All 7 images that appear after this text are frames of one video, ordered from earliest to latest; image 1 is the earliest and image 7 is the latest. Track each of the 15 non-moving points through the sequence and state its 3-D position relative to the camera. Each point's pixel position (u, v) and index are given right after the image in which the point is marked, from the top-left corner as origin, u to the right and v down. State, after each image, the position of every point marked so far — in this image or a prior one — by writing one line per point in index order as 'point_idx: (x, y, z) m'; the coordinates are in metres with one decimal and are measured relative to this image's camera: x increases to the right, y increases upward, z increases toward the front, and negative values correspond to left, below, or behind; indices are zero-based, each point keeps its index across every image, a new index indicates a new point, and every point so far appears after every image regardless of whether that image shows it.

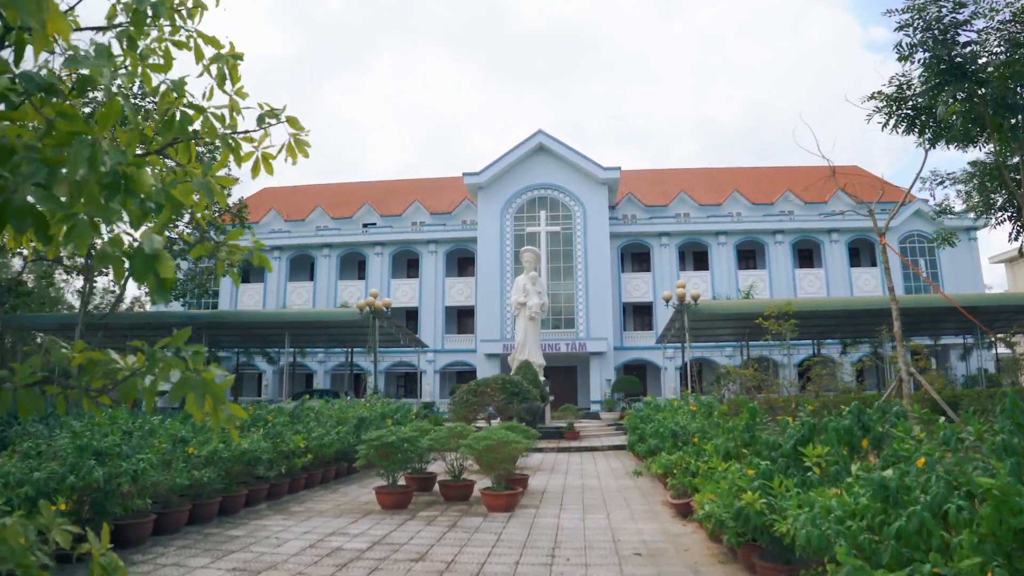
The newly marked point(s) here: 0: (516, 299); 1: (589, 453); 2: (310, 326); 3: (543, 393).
0: (+0.1, -0.3, +14.9) m
1: (+1.2, -2.6, +10.2) m
2: (-5.5, -1.0, +17.7) m
3: (+0.6, -2.0, +12.7) m
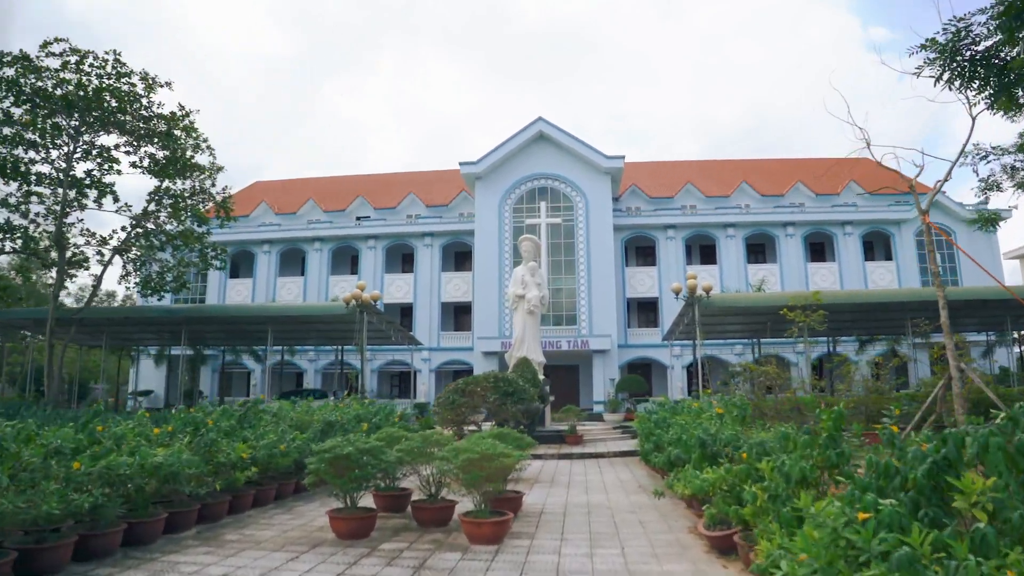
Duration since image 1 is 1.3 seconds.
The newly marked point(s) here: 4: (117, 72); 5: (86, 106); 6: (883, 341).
0: (+0.1, -0.1, +13.8) m
1: (+1.1, -2.4, +9.1) m
2: (-5.5, -0.8, +16.6) m
3: (+0.5, -1.8, +11.6) m
4: (-9.6, +5.3, +16.1) m
5: (-10.9, +4.7, +16.9) m
6: (+11.0, -1.6, +19.8) m
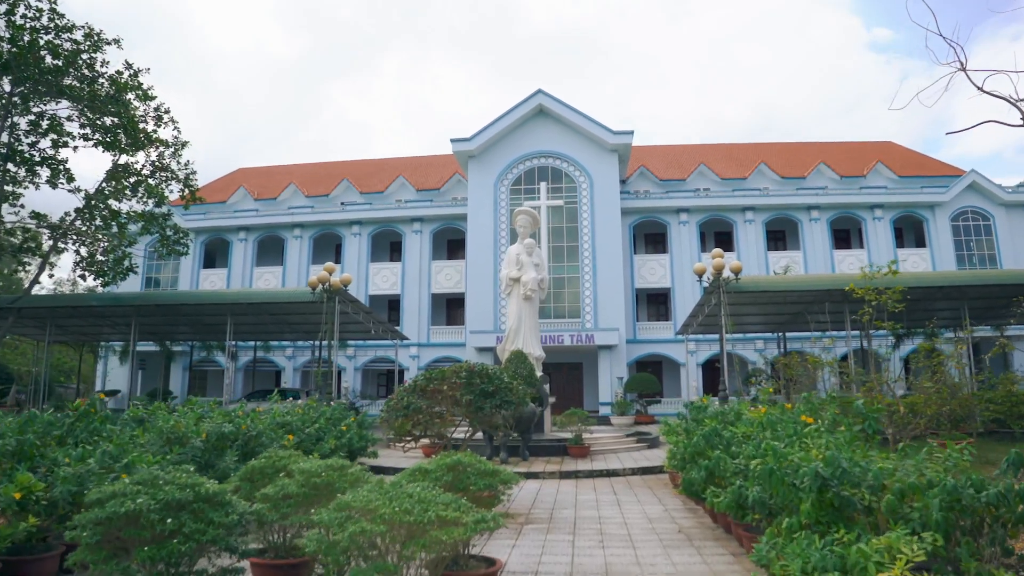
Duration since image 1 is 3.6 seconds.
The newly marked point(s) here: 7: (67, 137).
0: (-0.1, +0.3, +11.7) m
1: (+1.0, -2.1, +7.0) m
2: (-5.6, -0.5, +14.5) m
3: (+0.4, -1.5, +9.5) m
4: (-9.7, +5.6, +14.1) m
5: (-11.0, +5.0, +14.8) m
6: (+10.9, -1.3, +17.7) m
7: (-11.9, +4.0, +17.6) m
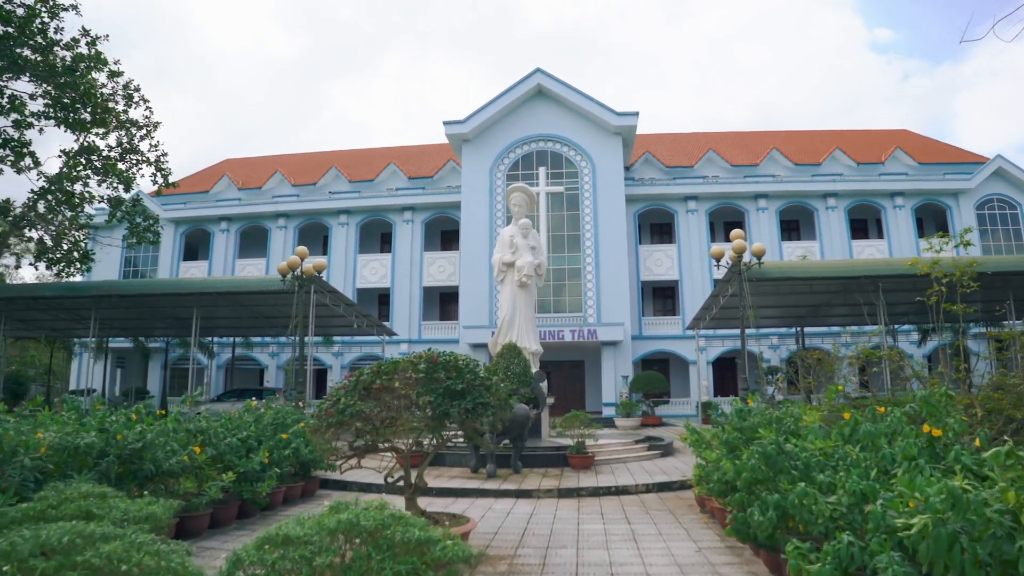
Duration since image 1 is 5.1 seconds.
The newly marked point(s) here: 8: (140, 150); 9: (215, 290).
0: (-0.2, +0.5, +10.4) m
1: (+0.9, -1.8, +5.7) m
2: (-5.7, -0.2, +13.2) m
3: (+0.3, -1.3, +8.2) m
4: (-9.9, +5.8, +12.7) m
5: (-11.1, +5.2, +13.5) m
6: (+10.8, -1.1, +16.4) m
7: (-12.0, +4.2, +16.3) m
8: (-9.6, +3.6, +17.0) m
9: (-5.6, 0.0, +12.5) m
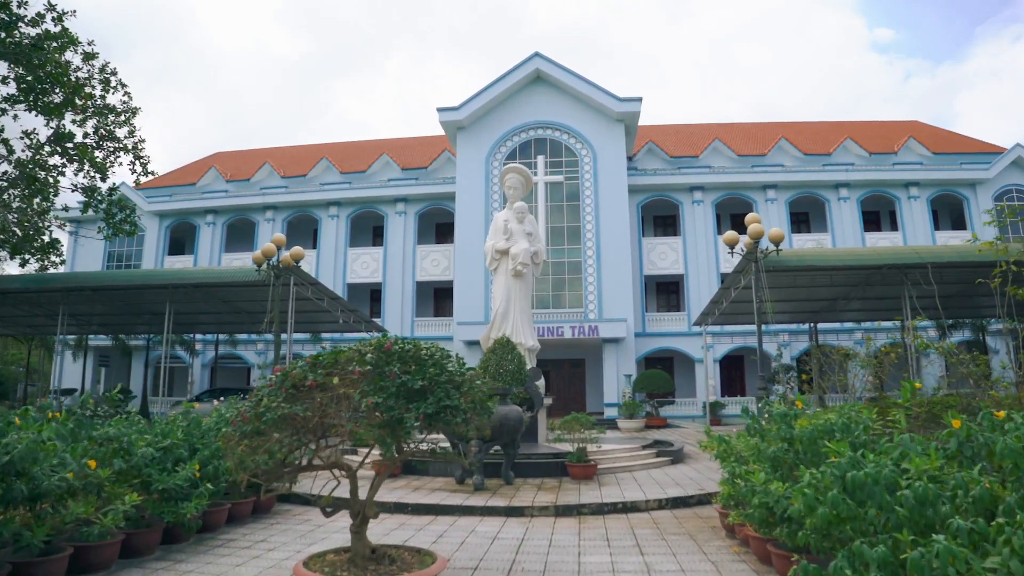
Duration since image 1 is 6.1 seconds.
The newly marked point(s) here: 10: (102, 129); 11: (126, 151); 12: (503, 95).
0: (-0.3, +0.6, +9.5) m
1: (+0.8, -1.7, +4.8) m
2: (-5.8, -0.1, +12.3) m
3: (+0.2, -1.1, +7.3) m
4: (-9.9, +6.0, +11.9) m
5: (-11.2, +5.4, +12.6) m
6: (+10.7, -0.9, +15.5) m
7: (-12.0, +4.4, +15.4) m
8: (-9.7, +3.7, +16.1) m
9: (-5.7, +0.1, +11.6) m
10: (-10.2, +3.9, +16.4) m
11: (-9.7, +3.4, +16.6) m
12: (-0.3, +5.5, +18.7) m
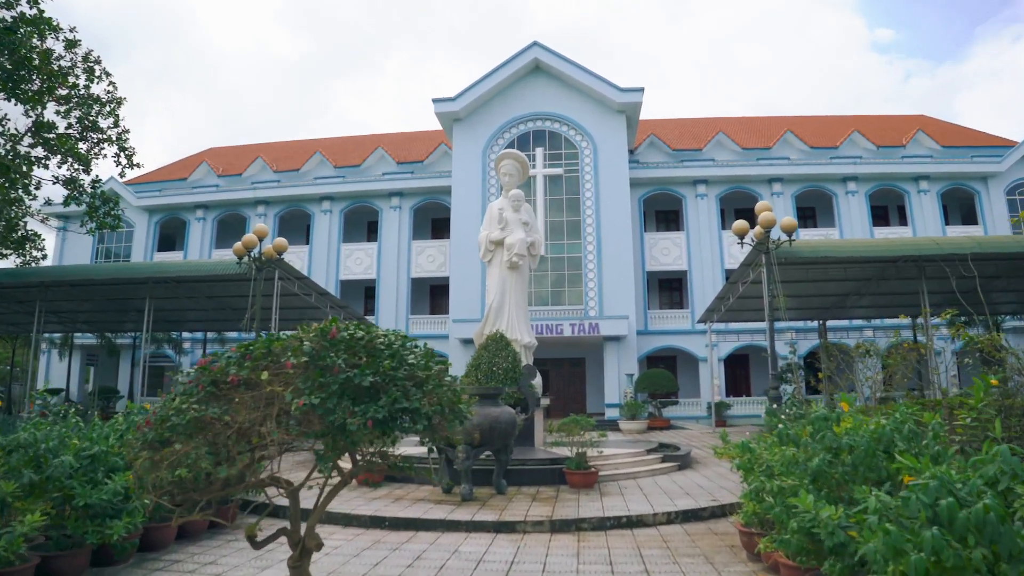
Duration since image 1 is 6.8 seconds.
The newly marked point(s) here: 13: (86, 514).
0: (-0.3, +0.7, +8.9) m
1: (+0.8, -1.6, +4.2) m
2: (-5.9, 0.0, +11.7) m
3: (+0.1, -1.0, +6.7) m
4: (-10.0, +6.1, +11.3) m
5: (-11.3, +5.5, +12.1) m
6: (+10.7, -0.8, +14.9) m
7: (-12.1, +4.5, +14.8) m
8: (-9.7, +3.8, +15.6) m
9: (-5.8, +0.2, +11.0) m
10: (-10.3, +4.0, +15.9) m
11: (-9.8, +3.5, +16.0) m
12: (-0.3, +5.6, +18.1) m
13: (-2.1, -1.1, +3.3) m
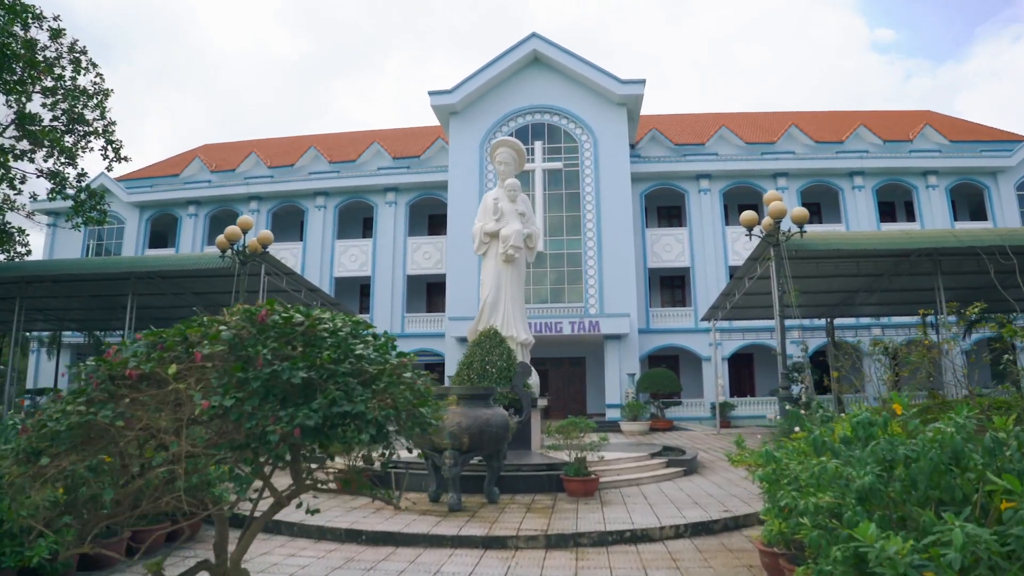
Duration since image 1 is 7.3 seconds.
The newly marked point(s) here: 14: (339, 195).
0: (-0.4, +0.8, +8.5) m
1: (+0.7, -1.5, +3.7) m
2: (-5.9, +0.1, +11.3) m
3: (+0.1, -1.0, +6.2) m
4: (-10.0, +6.2, +10.8) m
5: (-11.3, +5.5, +11.6) m
6: (+10.6, -0.8, +14.4) m
7: (-12.1, +4.6, +14.4) m
8: (-9.8, +3.9, +15.1) m
9: (-5.8, +0.3, +10.6) m
10: (-10.3, +4.1, +15.4) m
11: (-9.8, +3.6, +15.6) m
12: (-0.4, +5.6, +17.6) m
13: (-2.1, -1.0, +2.8) m
14: (-5.2, +2.8, +19.8) m
